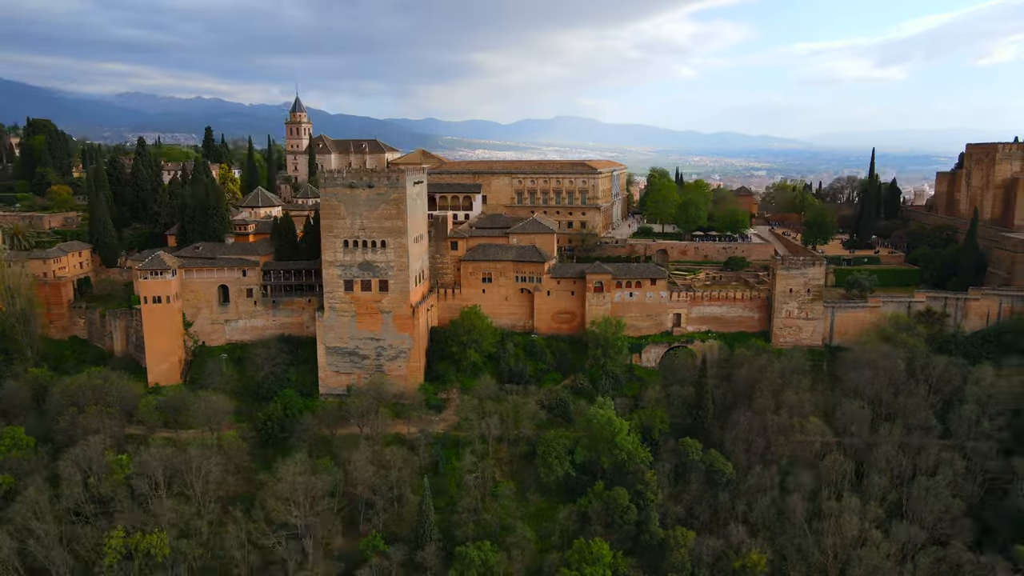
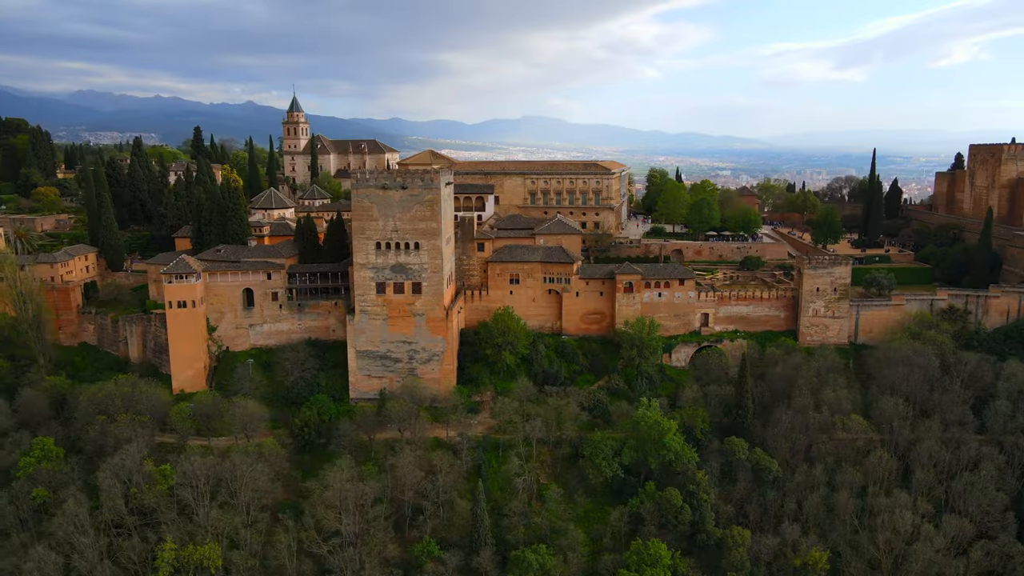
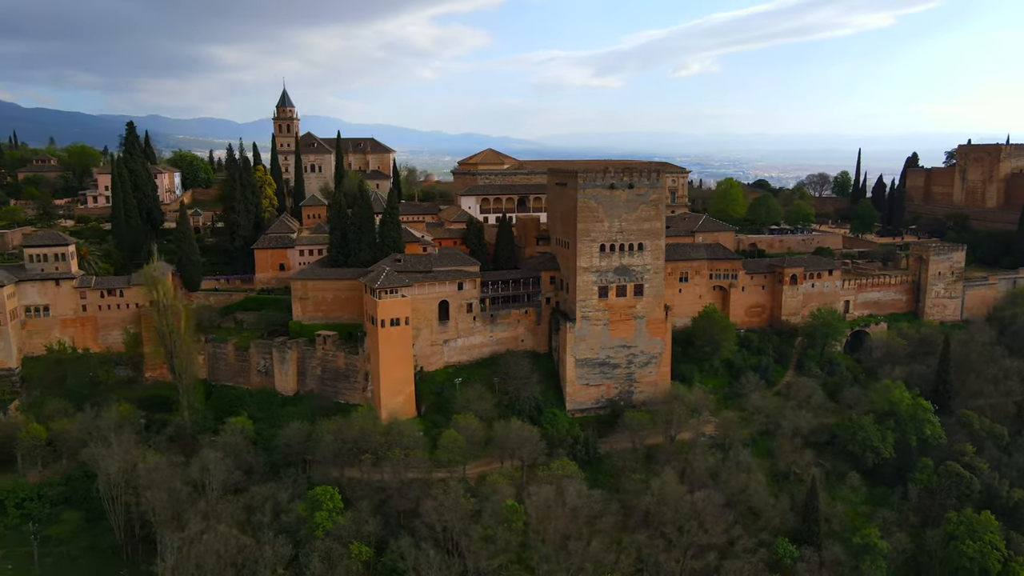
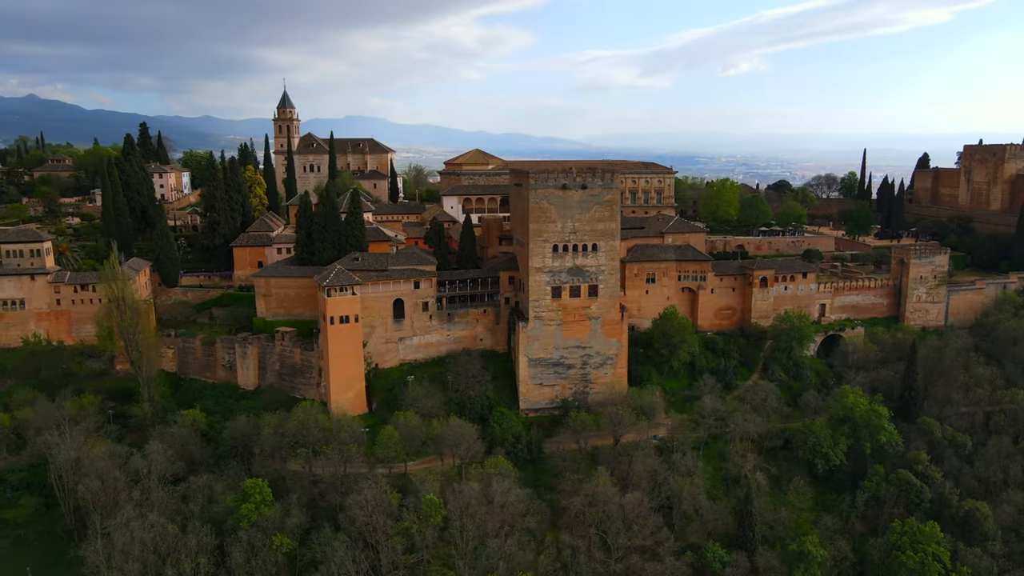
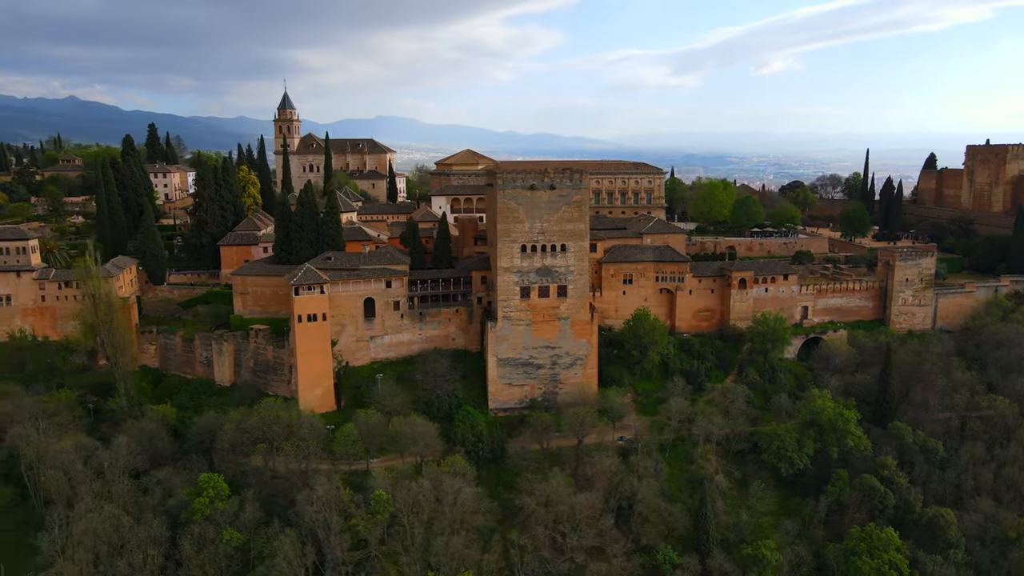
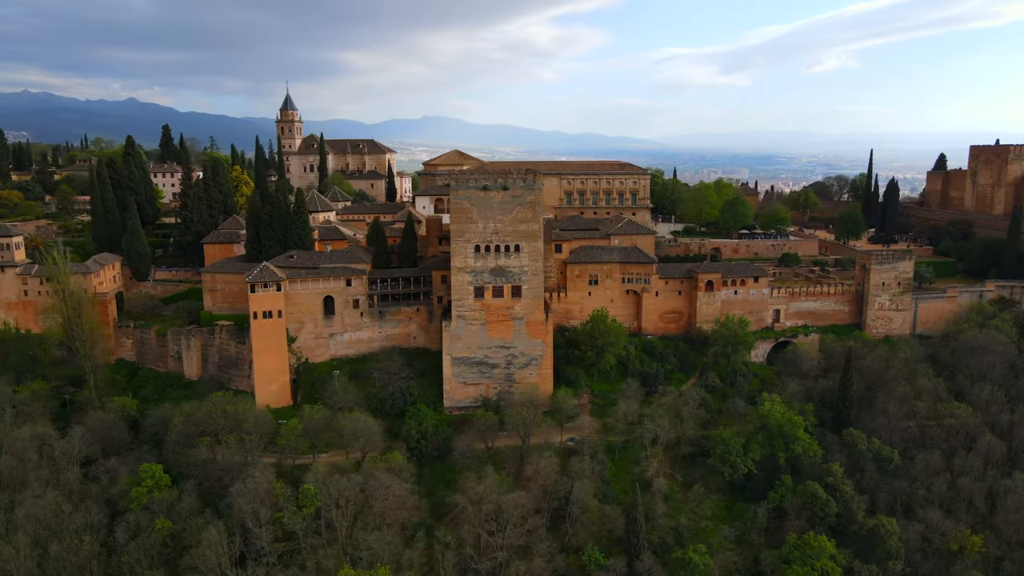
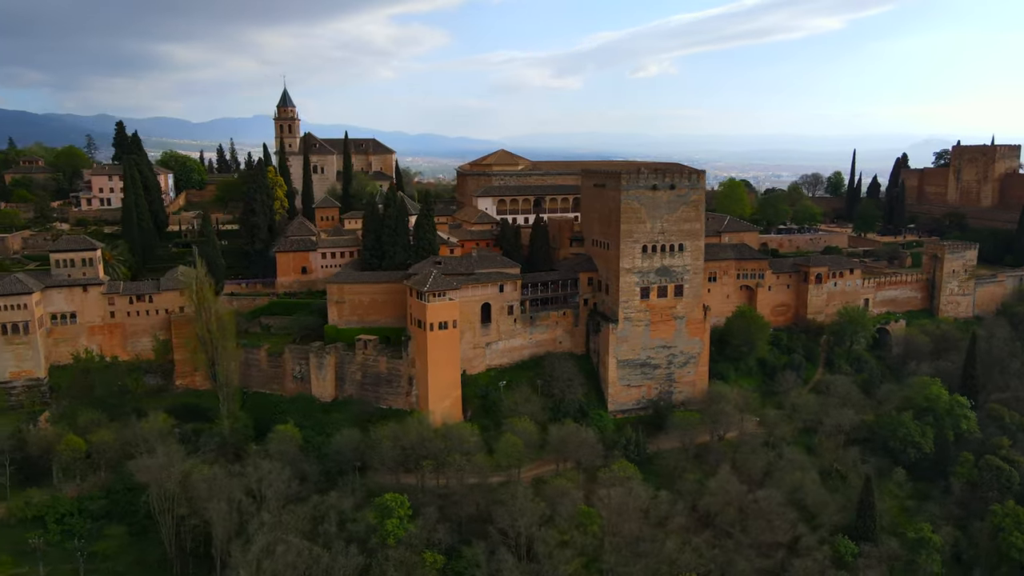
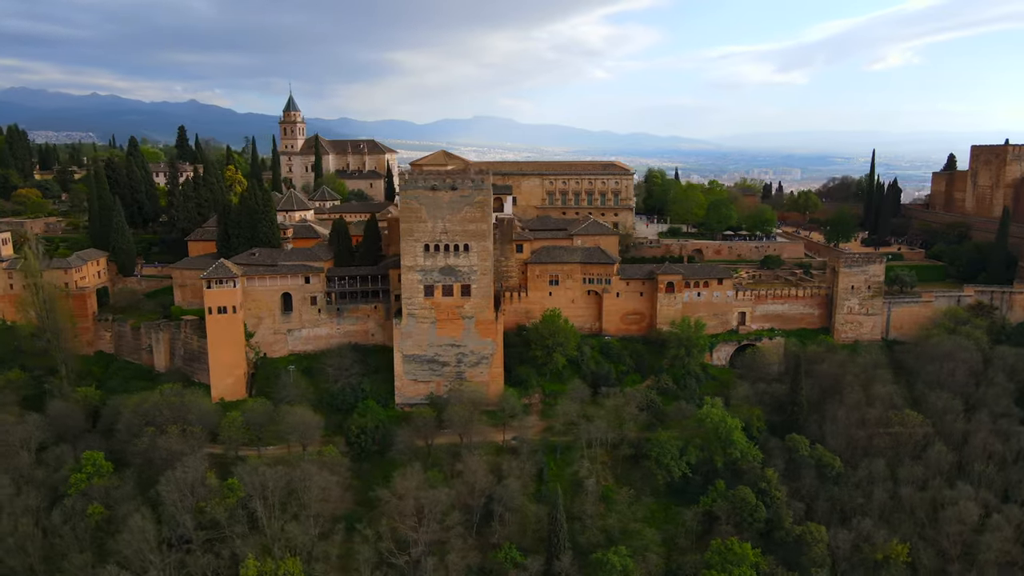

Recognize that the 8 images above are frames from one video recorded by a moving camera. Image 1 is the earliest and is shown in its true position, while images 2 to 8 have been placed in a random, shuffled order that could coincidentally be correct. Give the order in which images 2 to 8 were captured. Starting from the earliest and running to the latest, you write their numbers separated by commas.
2, 8, 6, 5, 4, 3, 7
